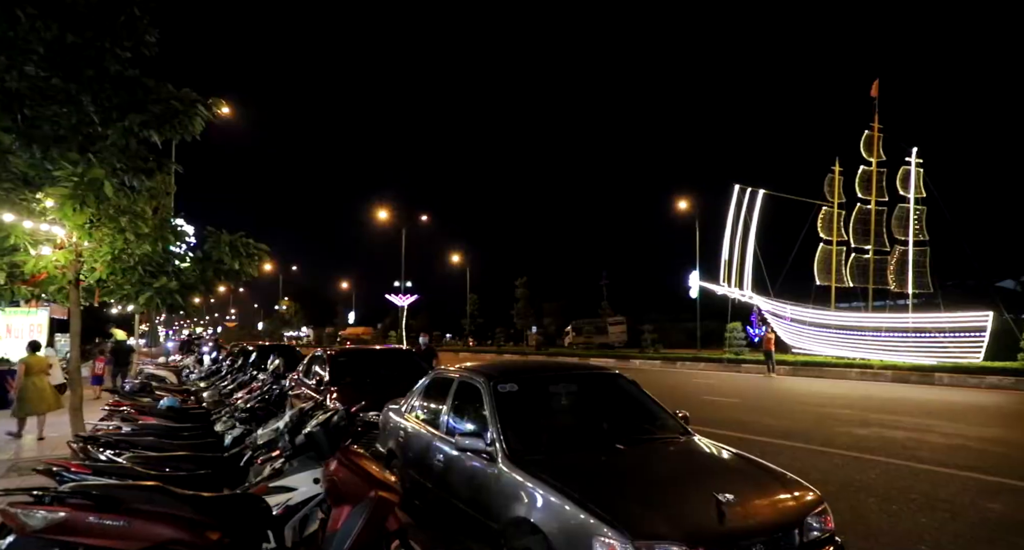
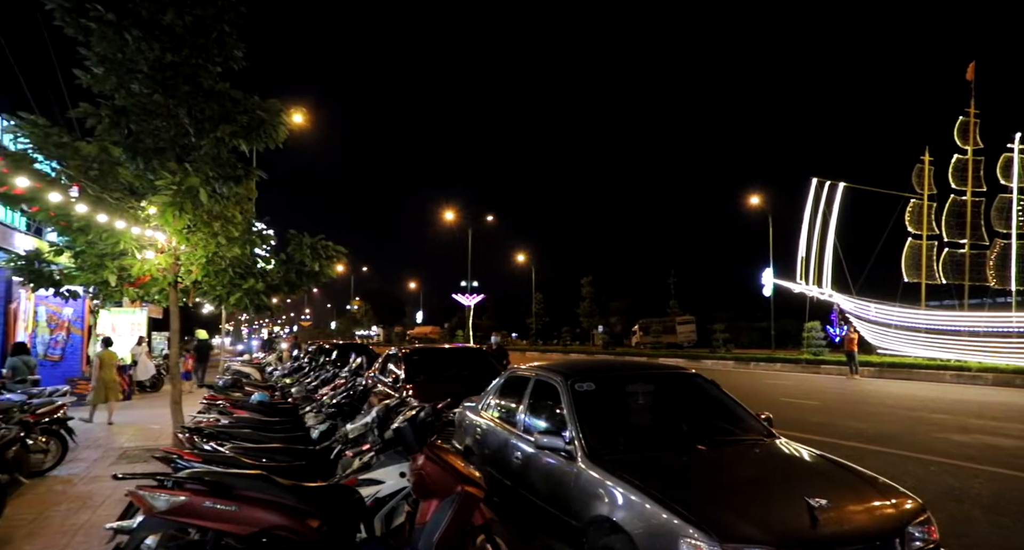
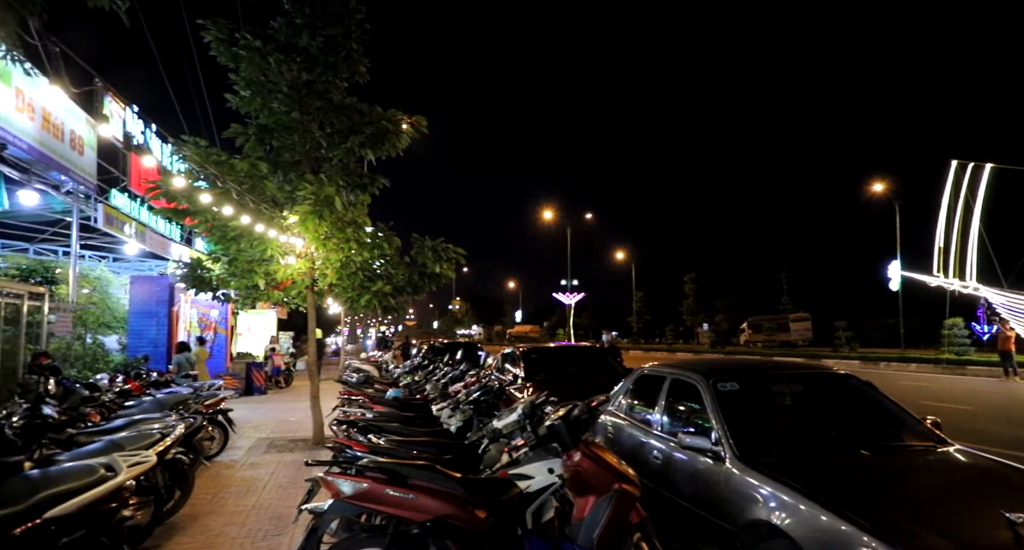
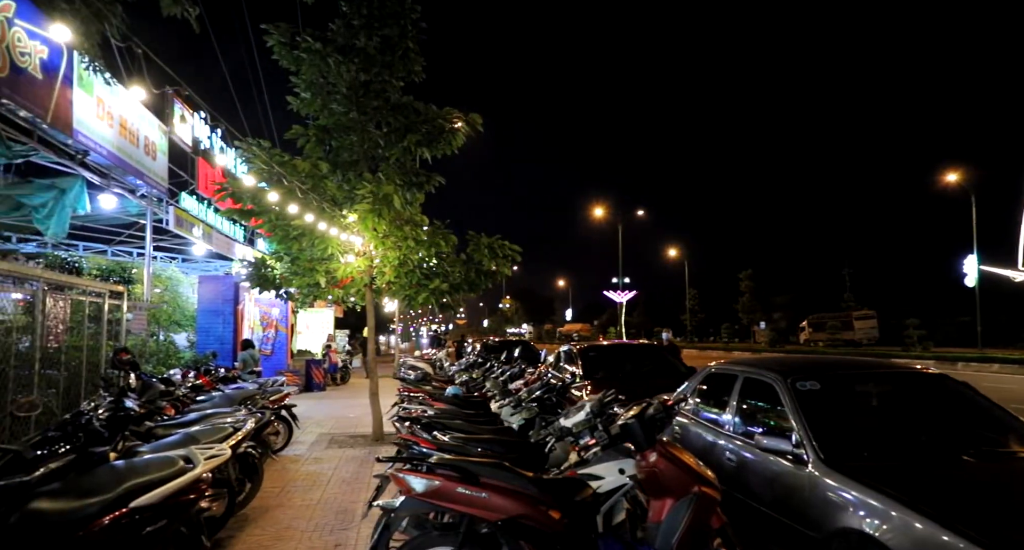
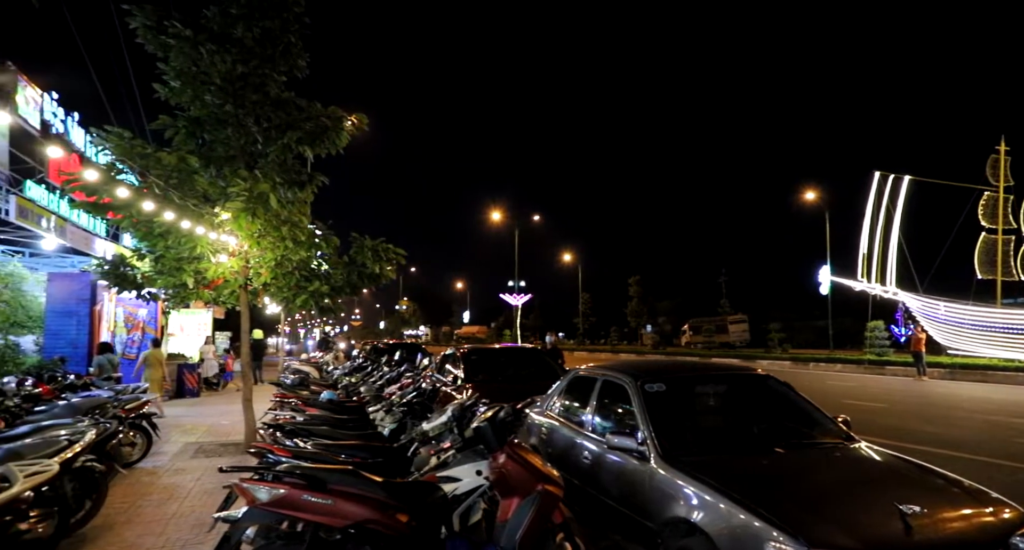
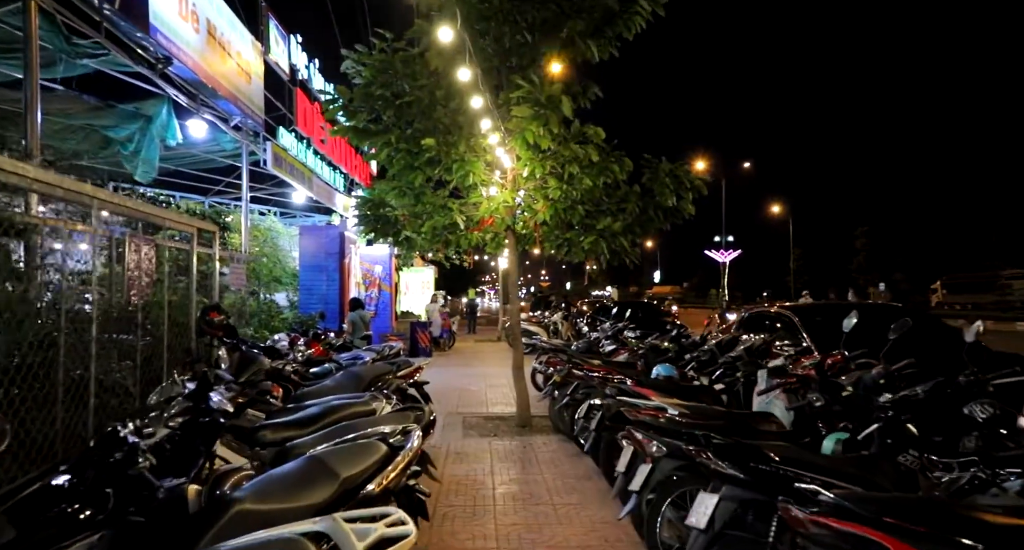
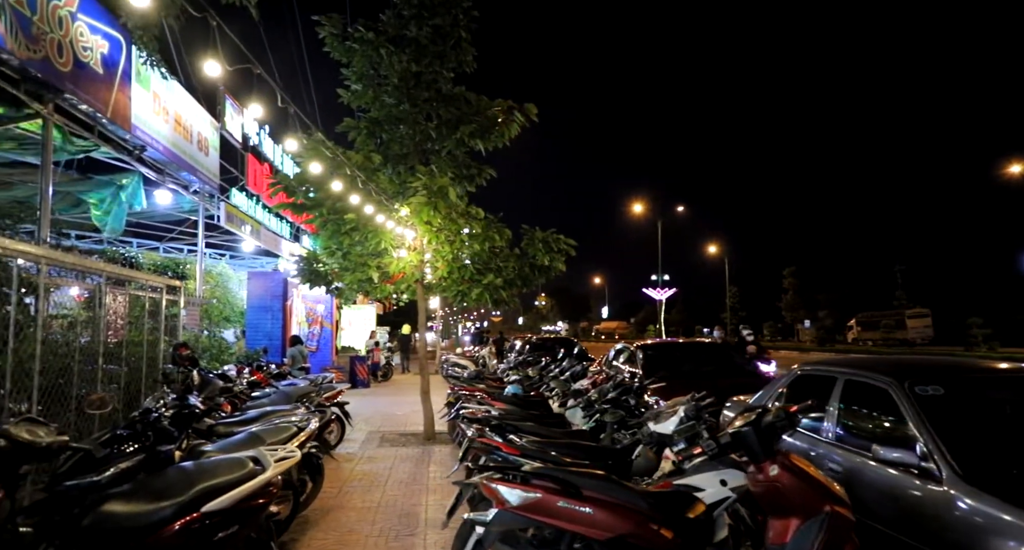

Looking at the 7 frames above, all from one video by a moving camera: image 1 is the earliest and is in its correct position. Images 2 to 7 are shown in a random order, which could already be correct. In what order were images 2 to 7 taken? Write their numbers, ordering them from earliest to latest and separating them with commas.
2, 5, 3, 4, 7, 6
